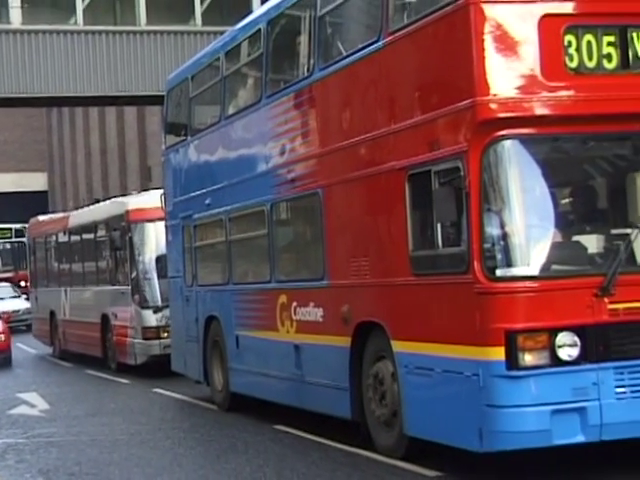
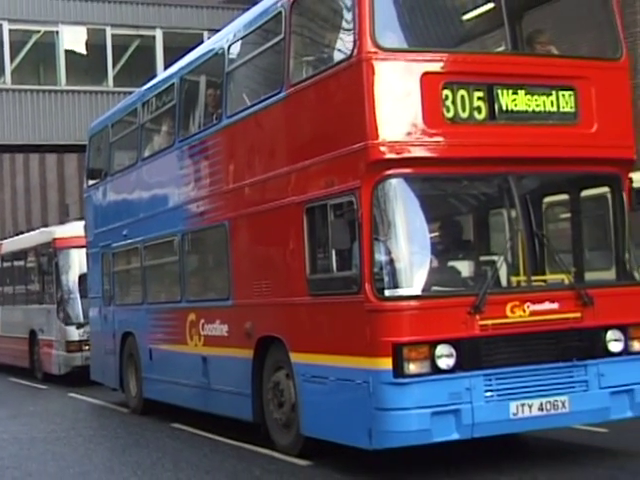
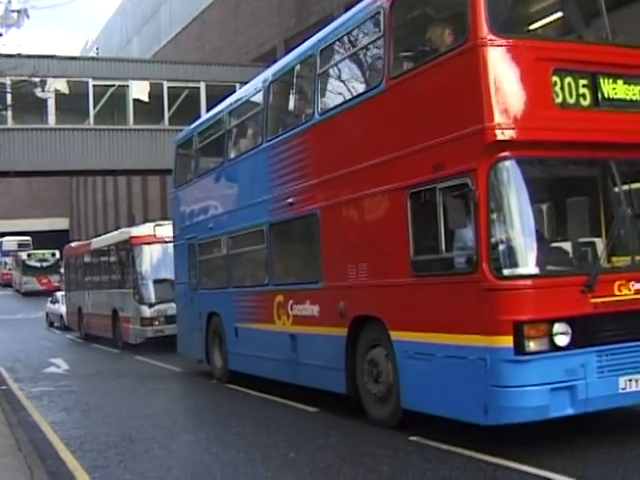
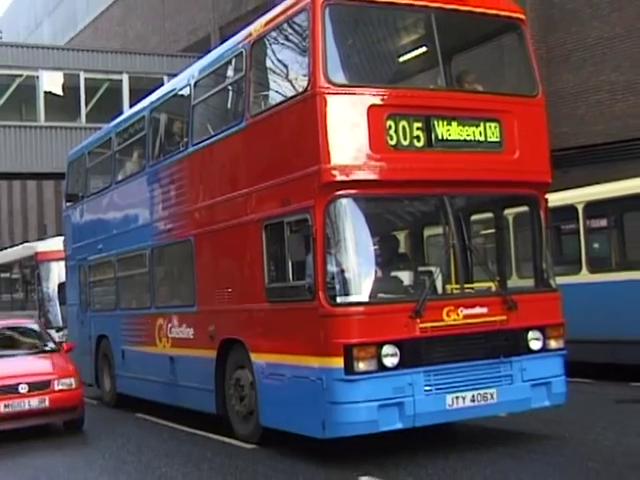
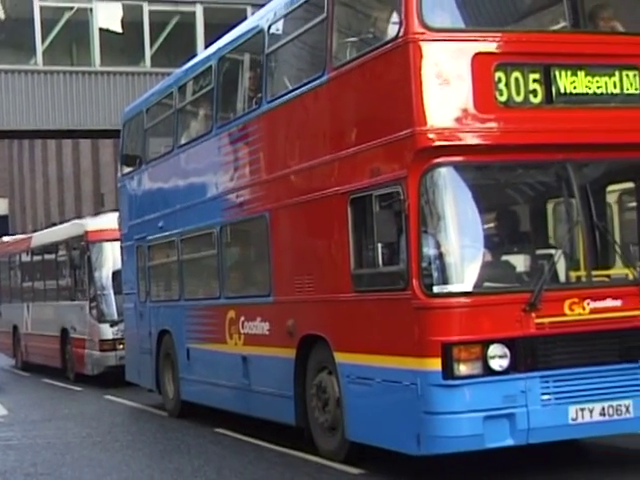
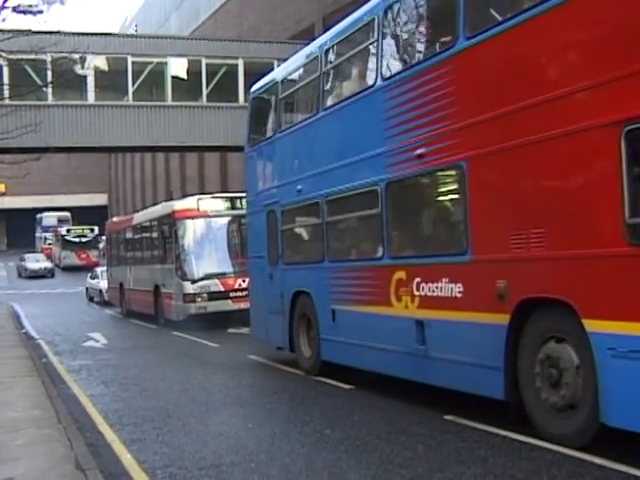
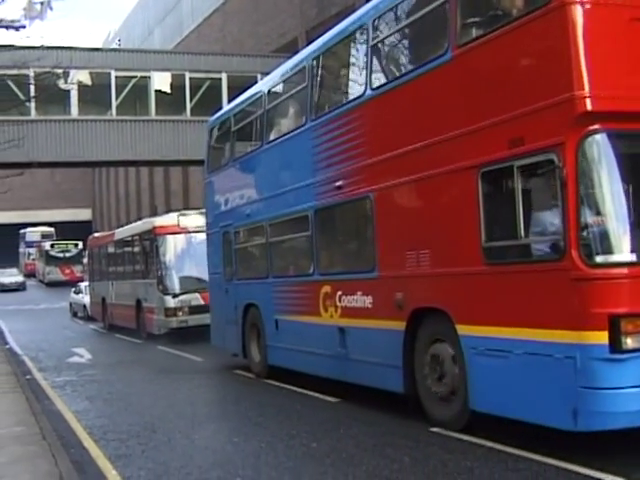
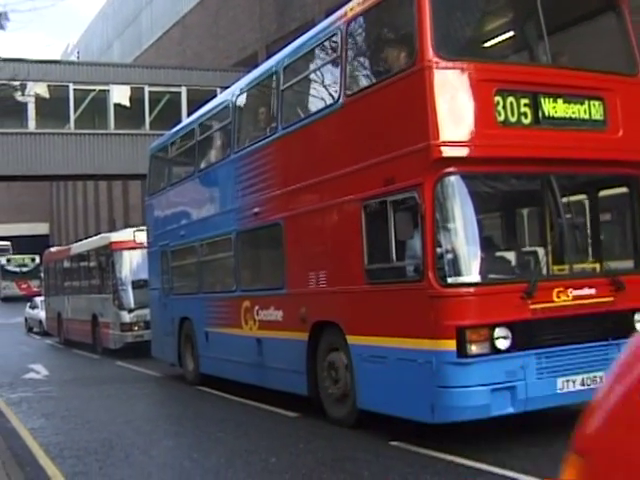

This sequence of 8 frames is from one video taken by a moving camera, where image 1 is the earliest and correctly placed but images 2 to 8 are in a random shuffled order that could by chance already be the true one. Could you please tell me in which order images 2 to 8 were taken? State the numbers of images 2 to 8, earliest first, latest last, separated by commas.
5, 2, 4, 8, 3, 7, 6
